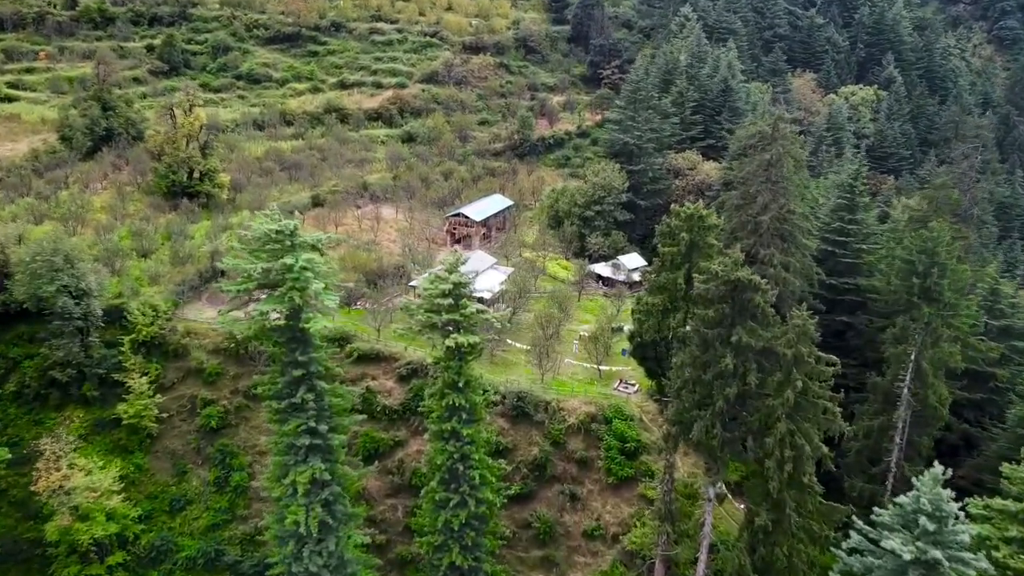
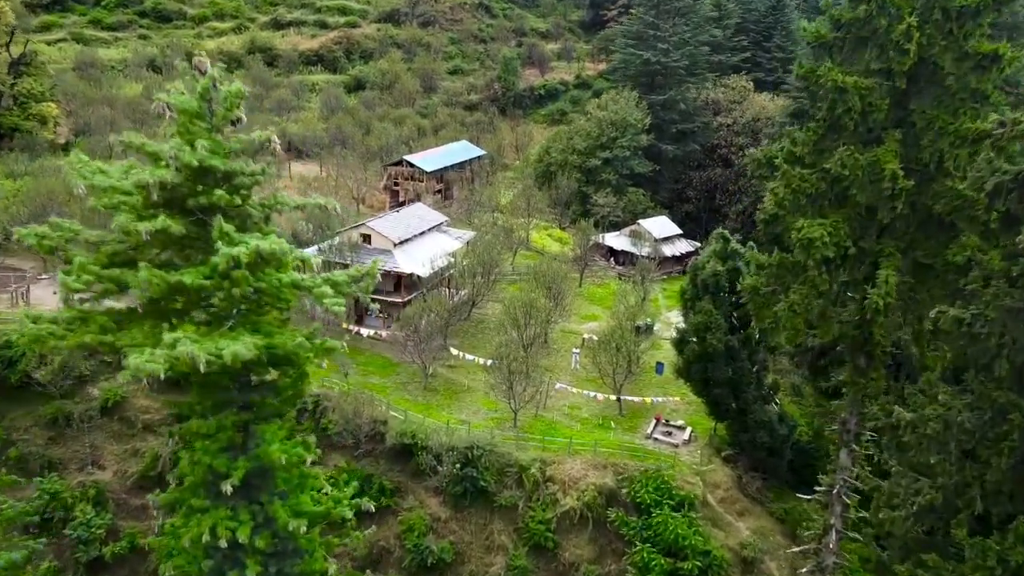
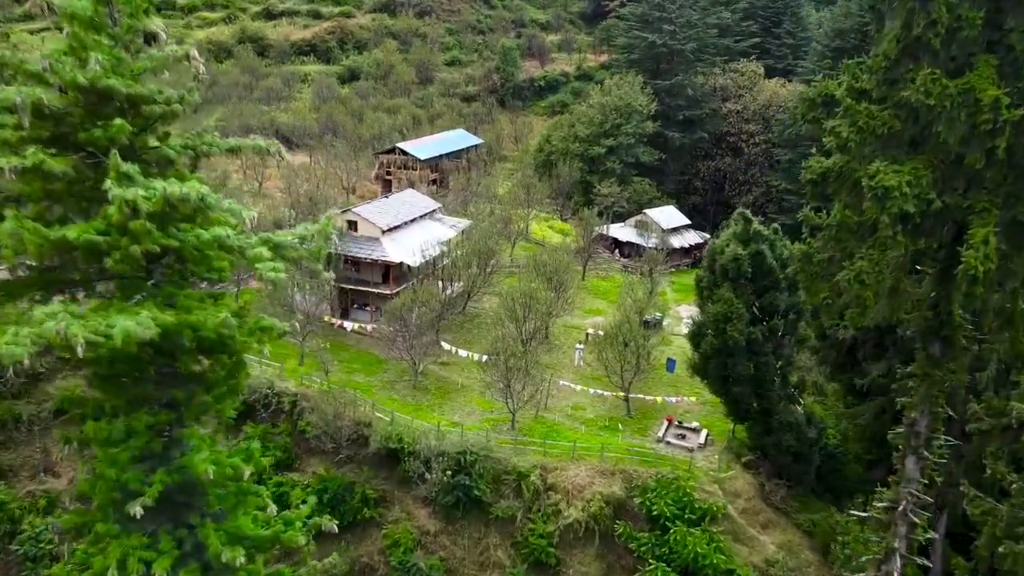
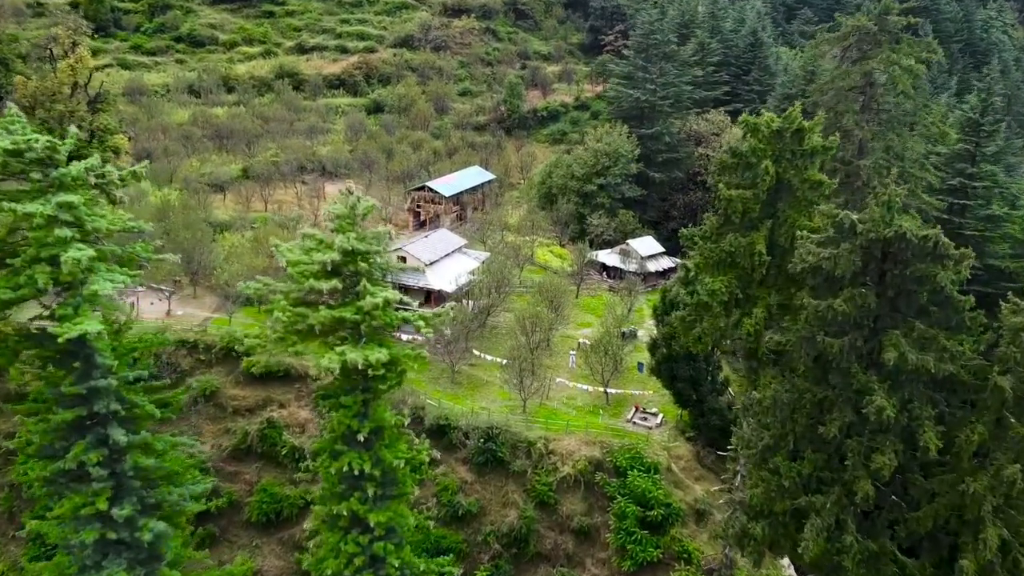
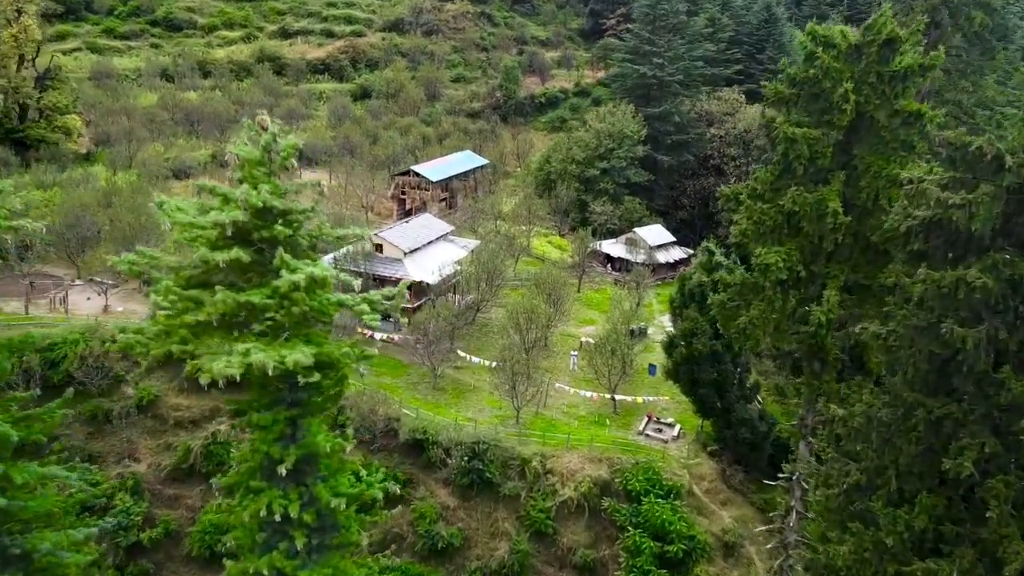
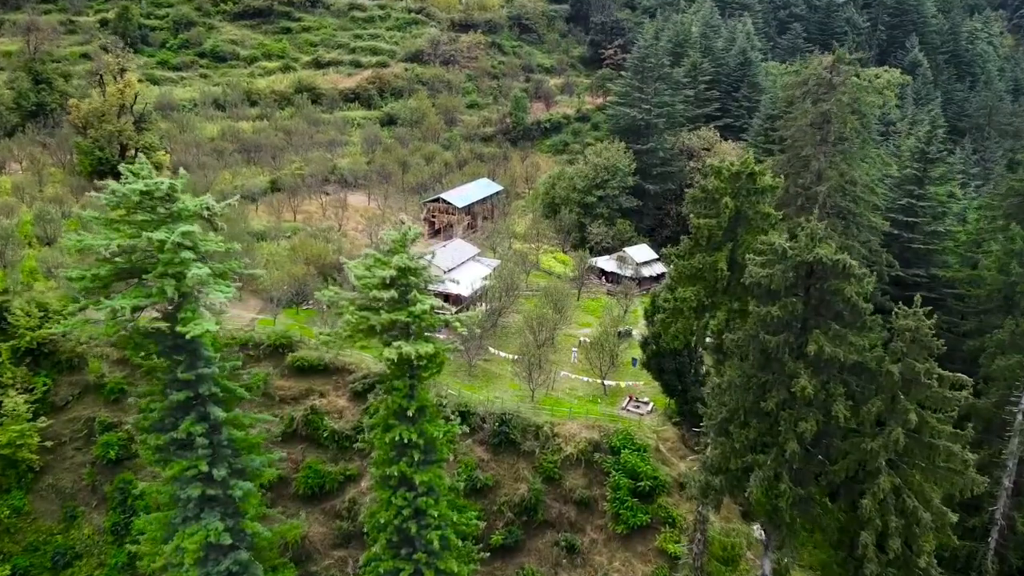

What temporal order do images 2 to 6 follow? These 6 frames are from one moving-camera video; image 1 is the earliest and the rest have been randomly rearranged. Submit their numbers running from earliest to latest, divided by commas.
6, 4, 5, 2, 3
